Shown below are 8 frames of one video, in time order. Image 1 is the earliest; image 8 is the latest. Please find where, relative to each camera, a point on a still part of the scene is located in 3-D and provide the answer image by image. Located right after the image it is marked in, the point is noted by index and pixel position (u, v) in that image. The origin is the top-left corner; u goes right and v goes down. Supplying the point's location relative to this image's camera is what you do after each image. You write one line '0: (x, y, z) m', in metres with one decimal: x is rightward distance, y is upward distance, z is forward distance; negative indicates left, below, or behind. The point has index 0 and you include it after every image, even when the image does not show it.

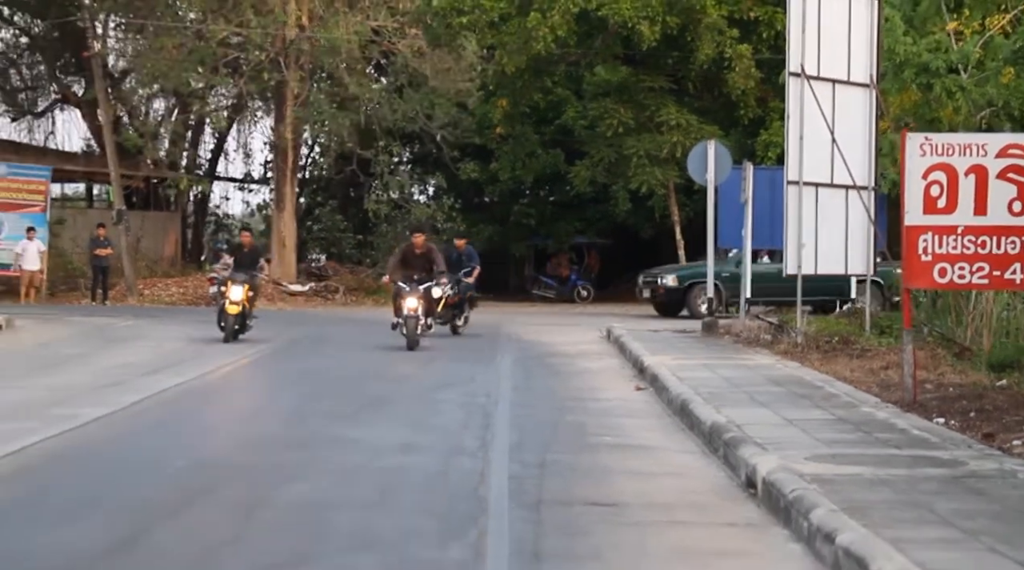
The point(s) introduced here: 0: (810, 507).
0: (+1.6, -1.2, +6.4) m
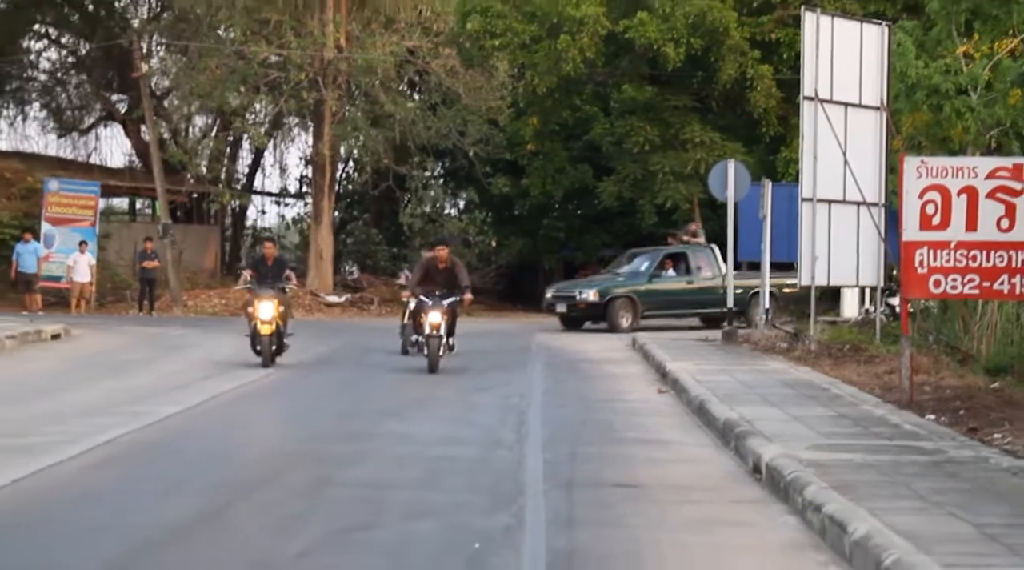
0: (+1.8, -1.3, +7.4) m
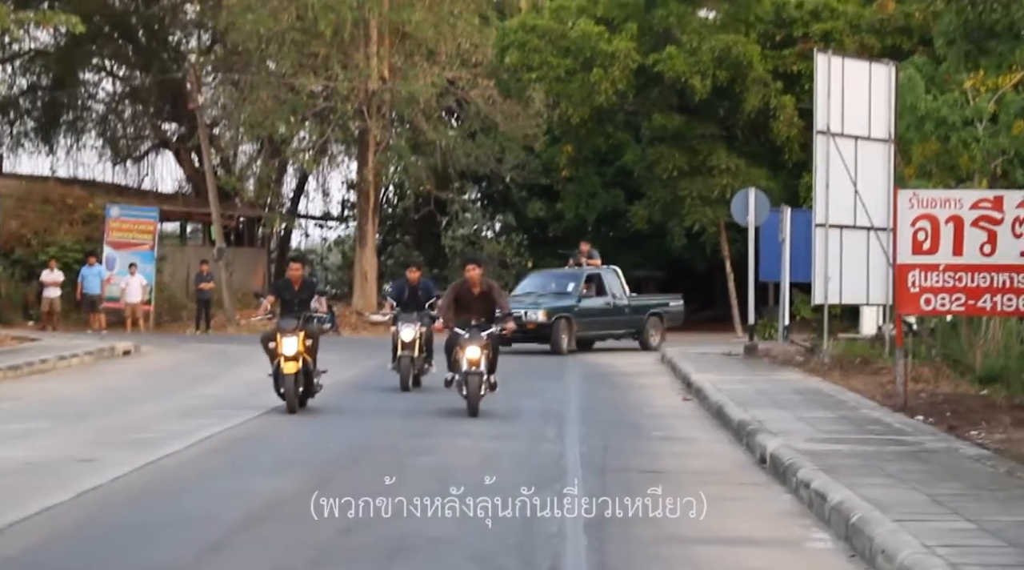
0: (+2.1, -1.4, +8.9) m
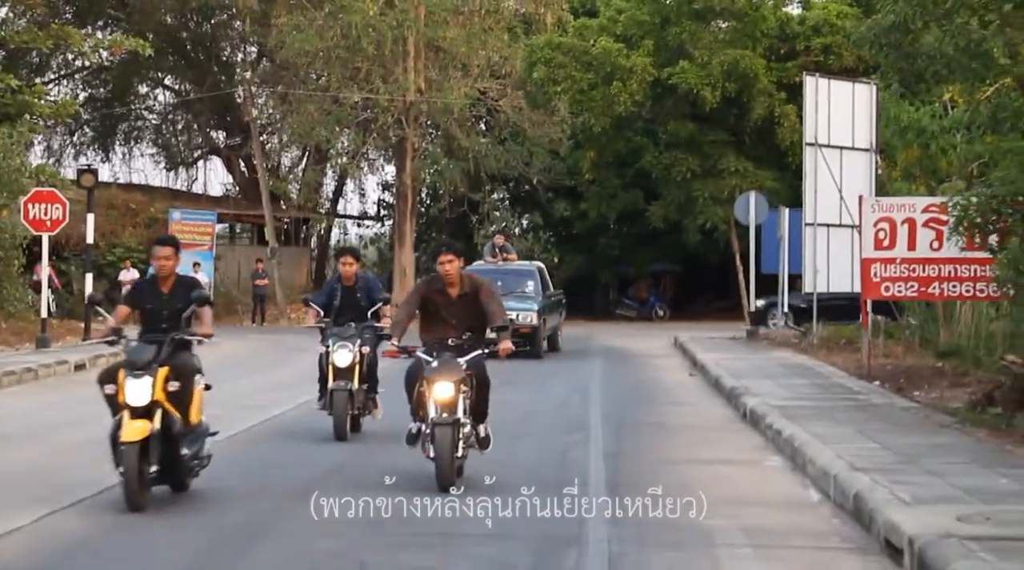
0: (+2.5, -1.3, +11.7) m
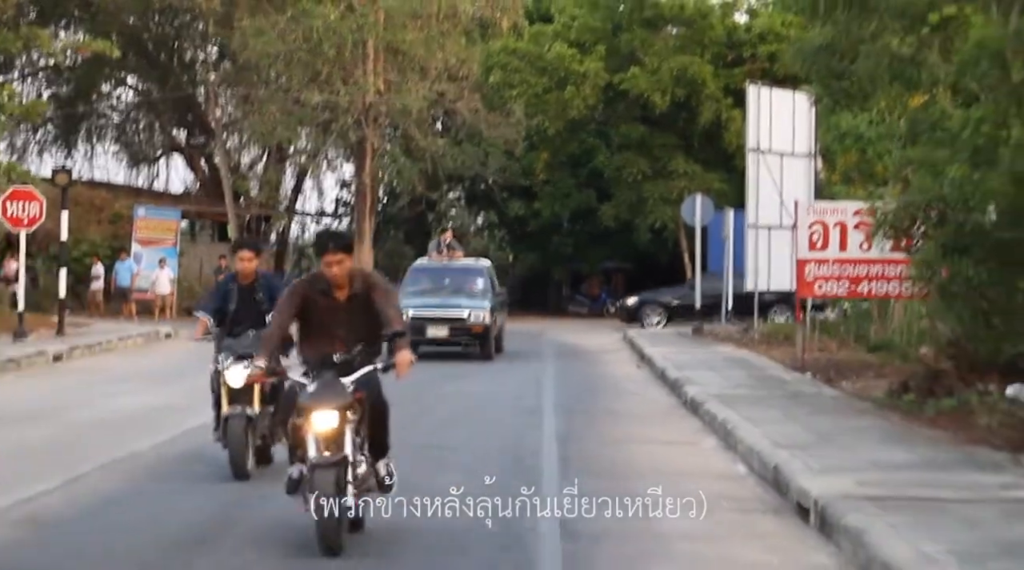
0: (+2.1, -1.3, +12.9) m
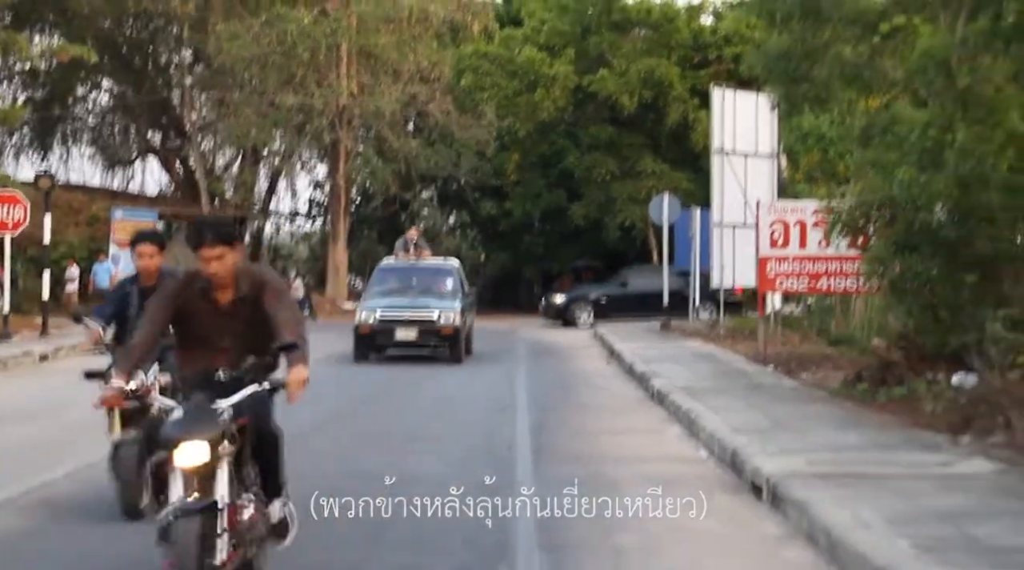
0: (+1.8, -1.3, +13.6) m
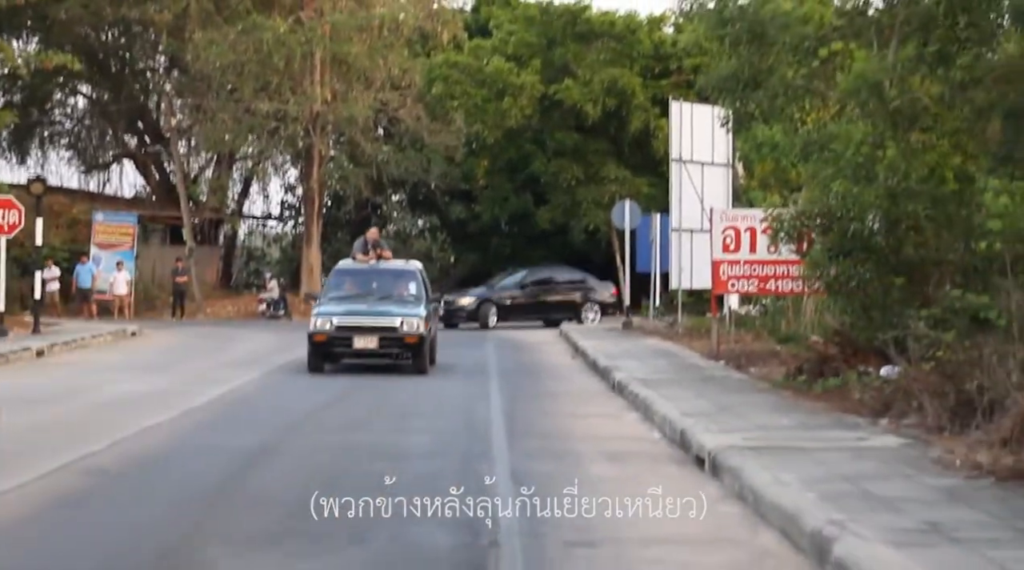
0: (+1.5, -1.3, +14.9) m
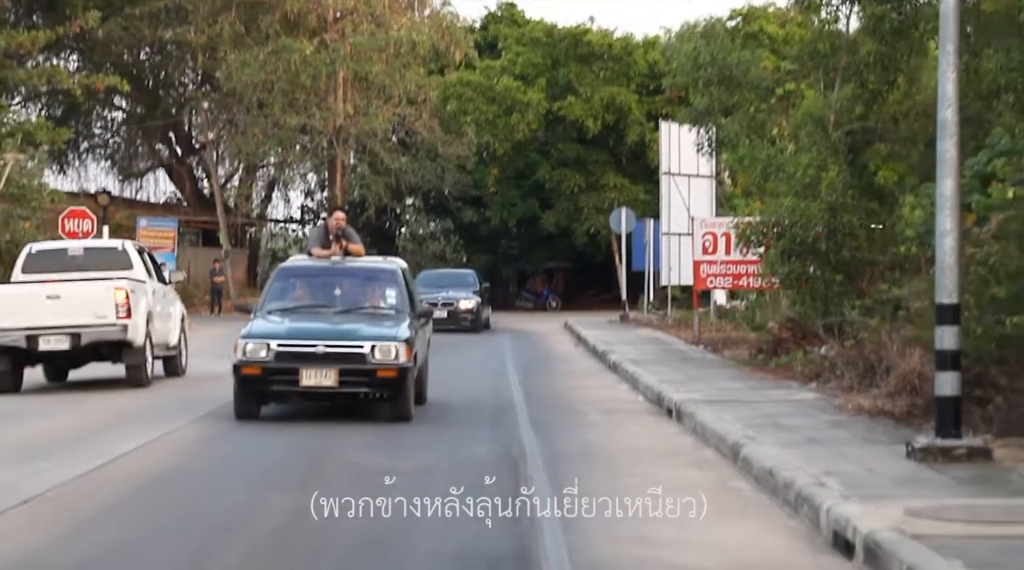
0: (+1.7, -1.2, +18.3) m
